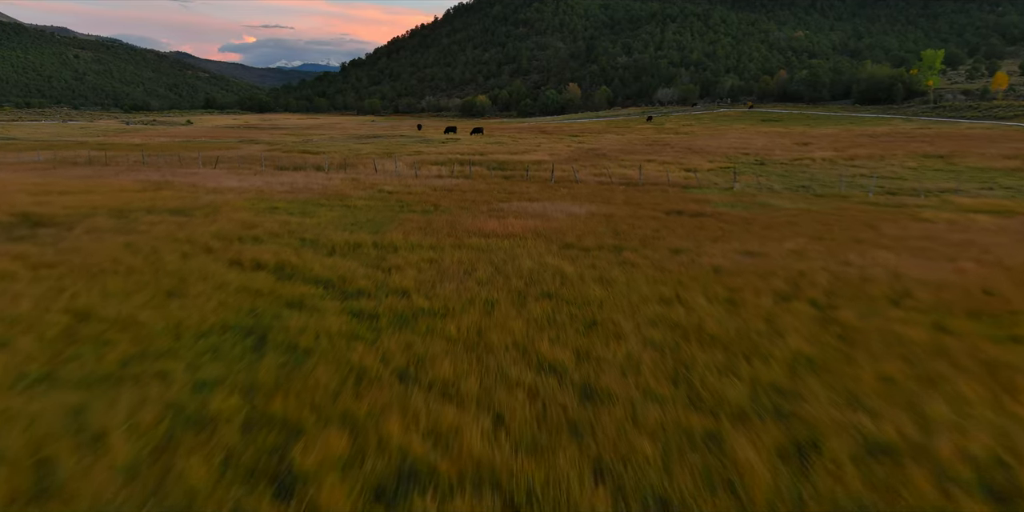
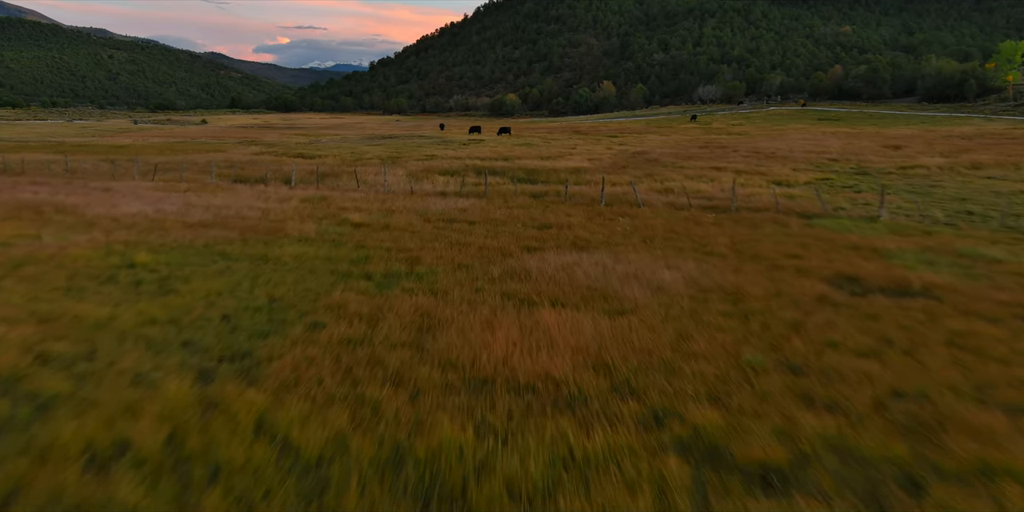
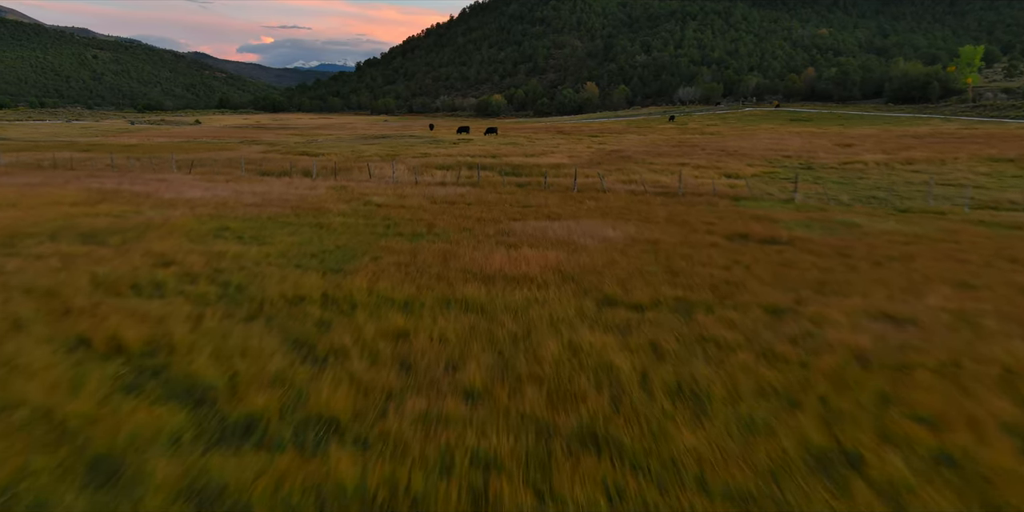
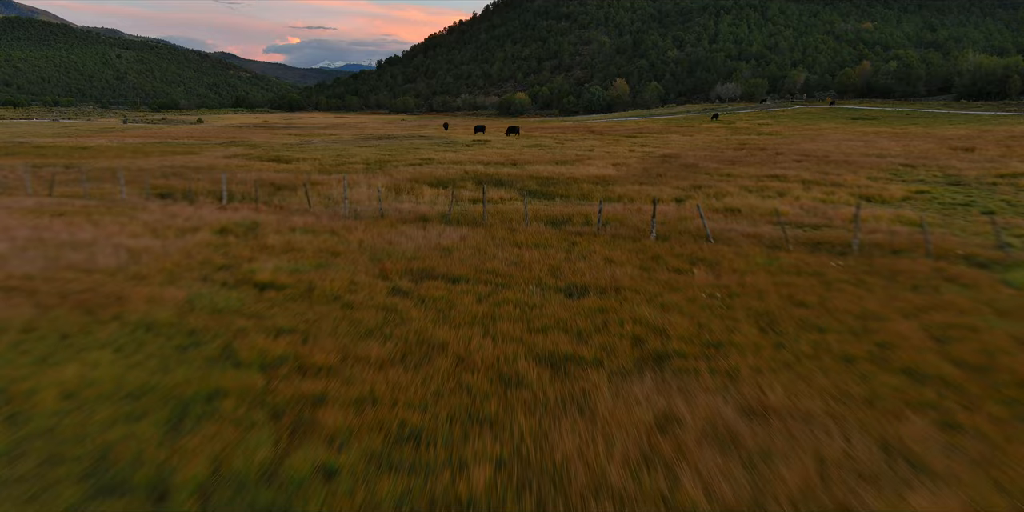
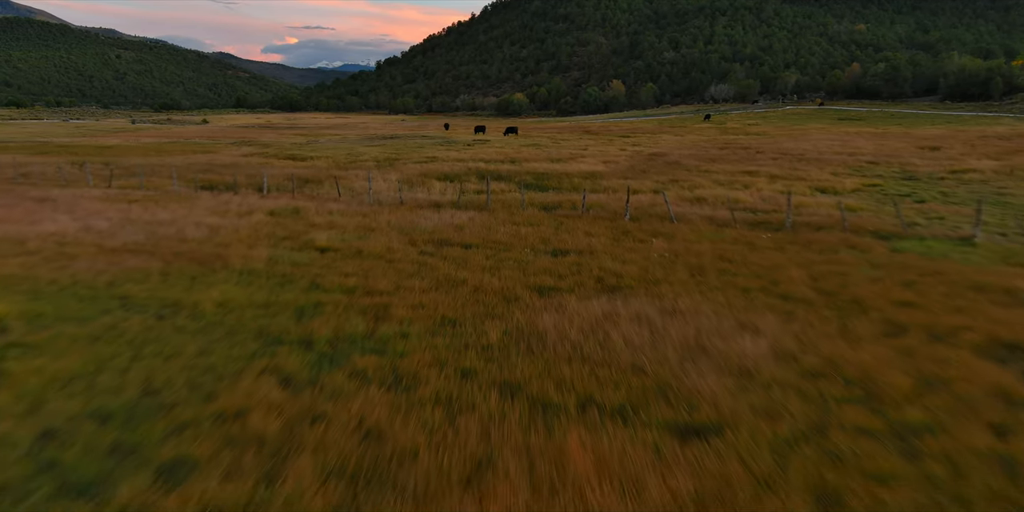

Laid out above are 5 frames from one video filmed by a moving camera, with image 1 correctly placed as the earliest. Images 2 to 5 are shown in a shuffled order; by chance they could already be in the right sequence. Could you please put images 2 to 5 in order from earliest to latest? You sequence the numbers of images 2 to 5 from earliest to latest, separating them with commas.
3, 2, 5, 4
